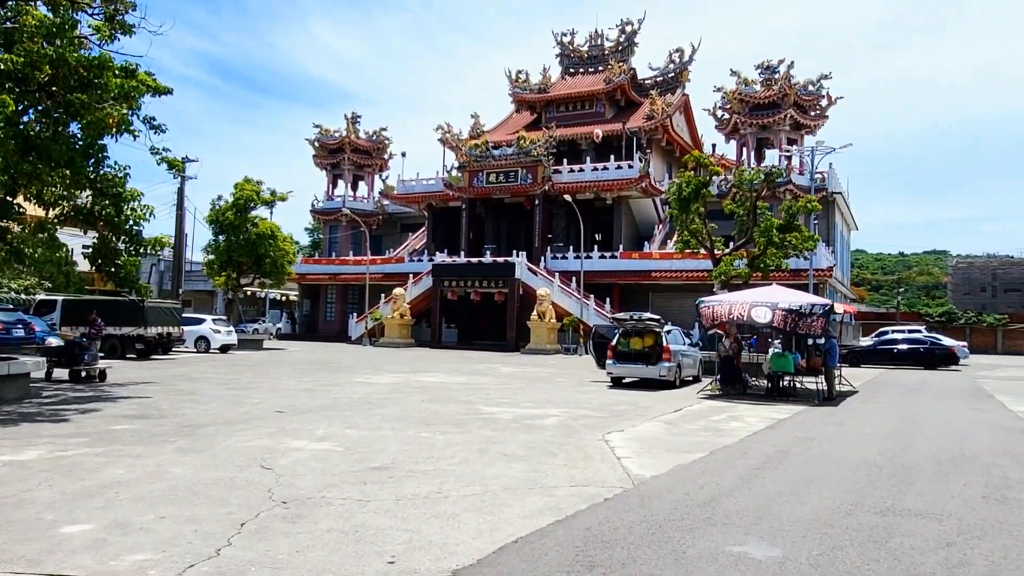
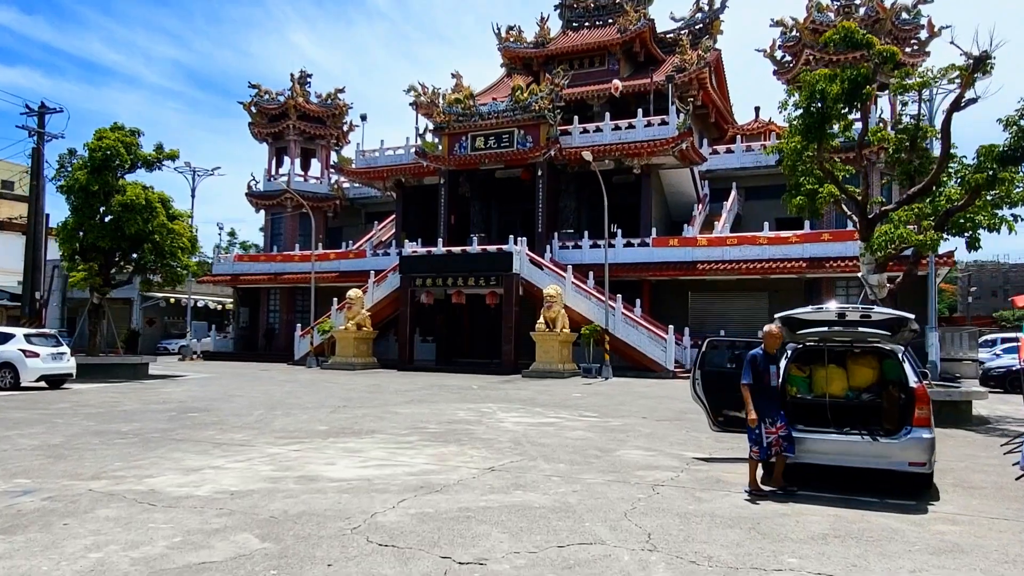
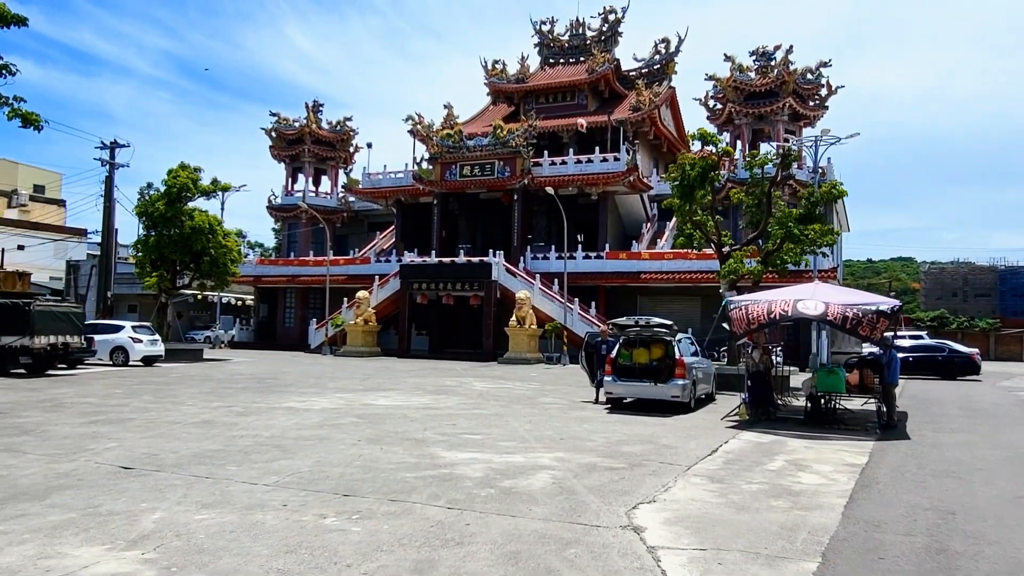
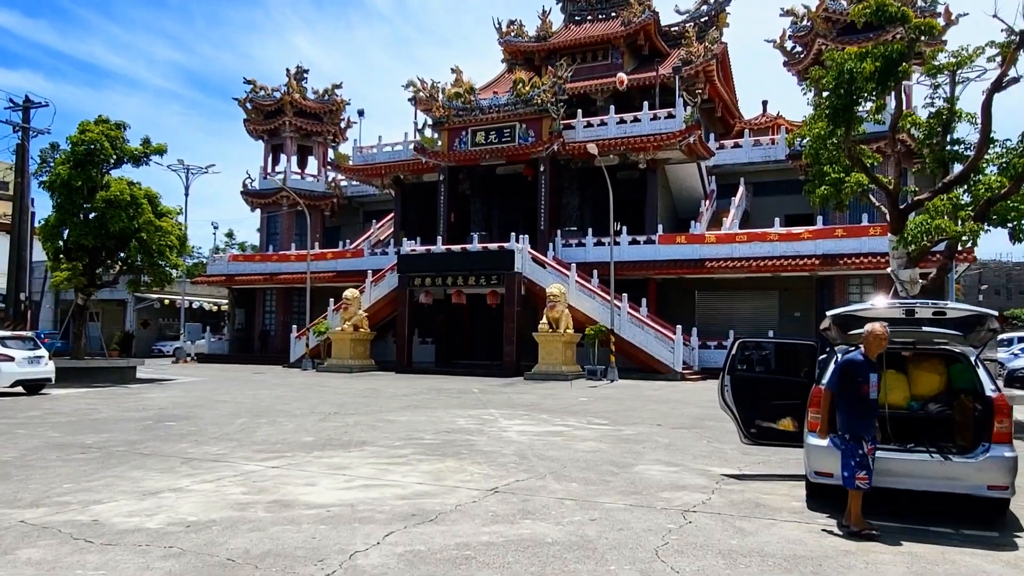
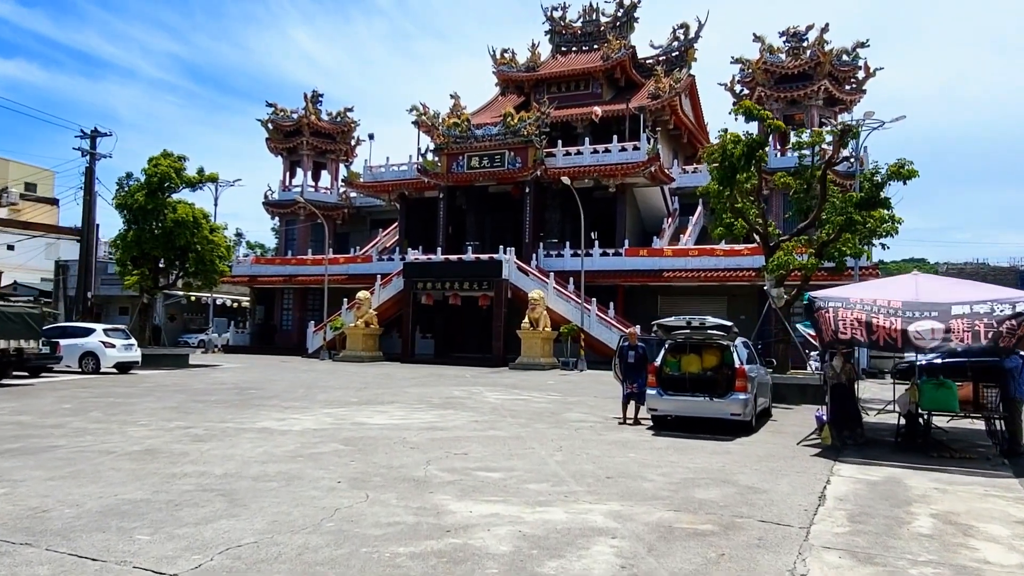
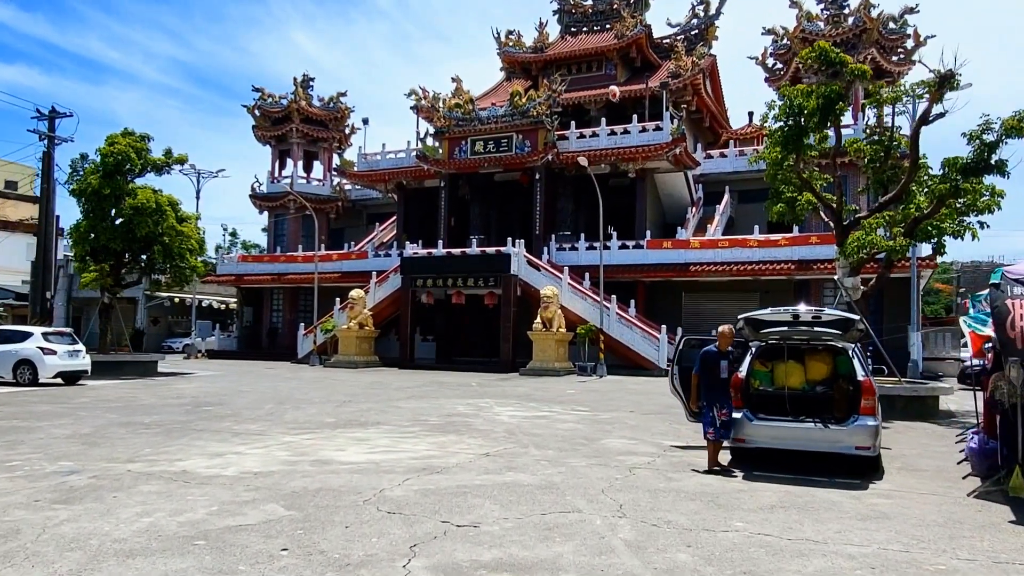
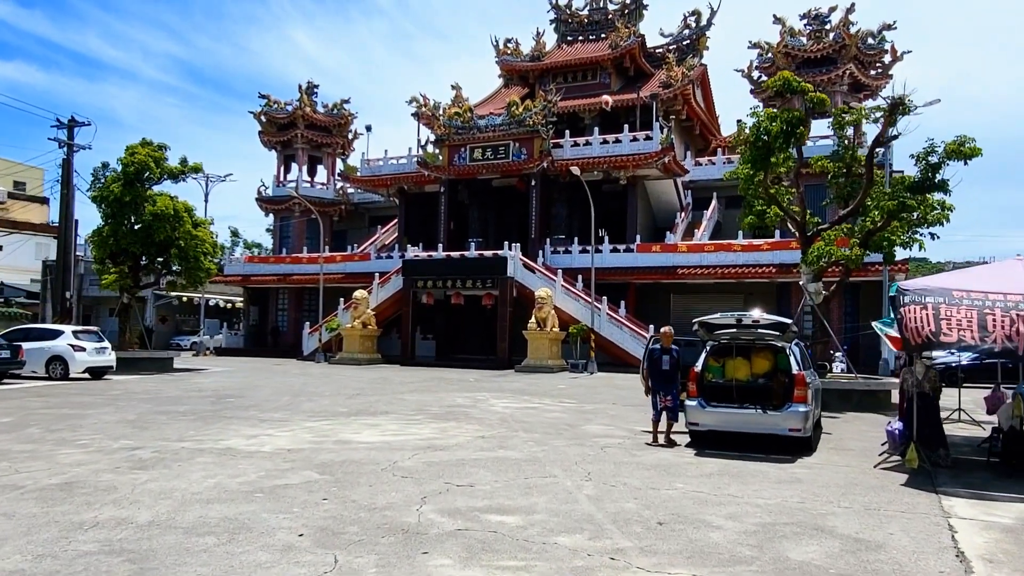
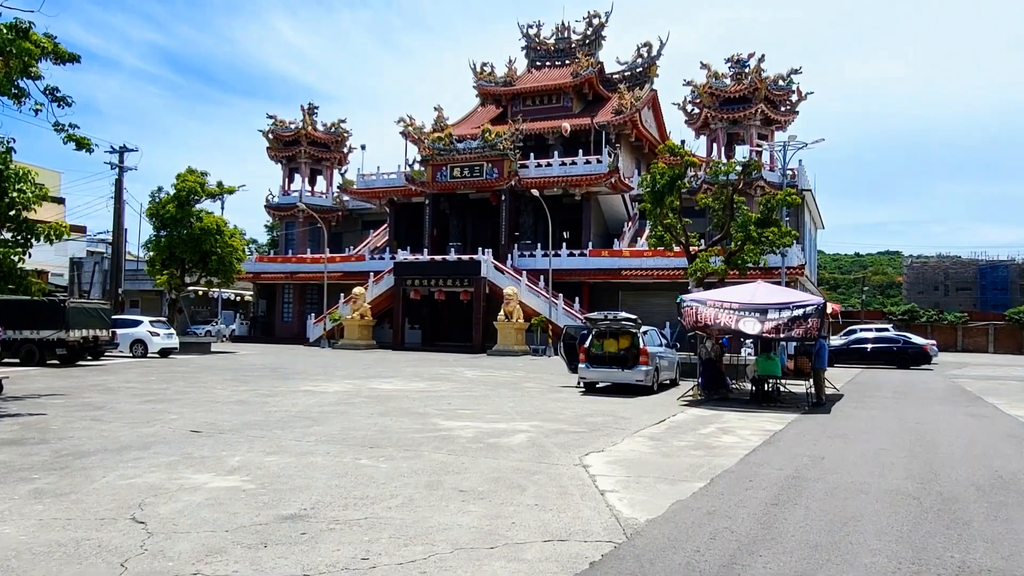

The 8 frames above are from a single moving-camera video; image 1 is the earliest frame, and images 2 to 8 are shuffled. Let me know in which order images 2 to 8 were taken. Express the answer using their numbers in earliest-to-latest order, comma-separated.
8, 3, 5, 7, 6, 2, 4
